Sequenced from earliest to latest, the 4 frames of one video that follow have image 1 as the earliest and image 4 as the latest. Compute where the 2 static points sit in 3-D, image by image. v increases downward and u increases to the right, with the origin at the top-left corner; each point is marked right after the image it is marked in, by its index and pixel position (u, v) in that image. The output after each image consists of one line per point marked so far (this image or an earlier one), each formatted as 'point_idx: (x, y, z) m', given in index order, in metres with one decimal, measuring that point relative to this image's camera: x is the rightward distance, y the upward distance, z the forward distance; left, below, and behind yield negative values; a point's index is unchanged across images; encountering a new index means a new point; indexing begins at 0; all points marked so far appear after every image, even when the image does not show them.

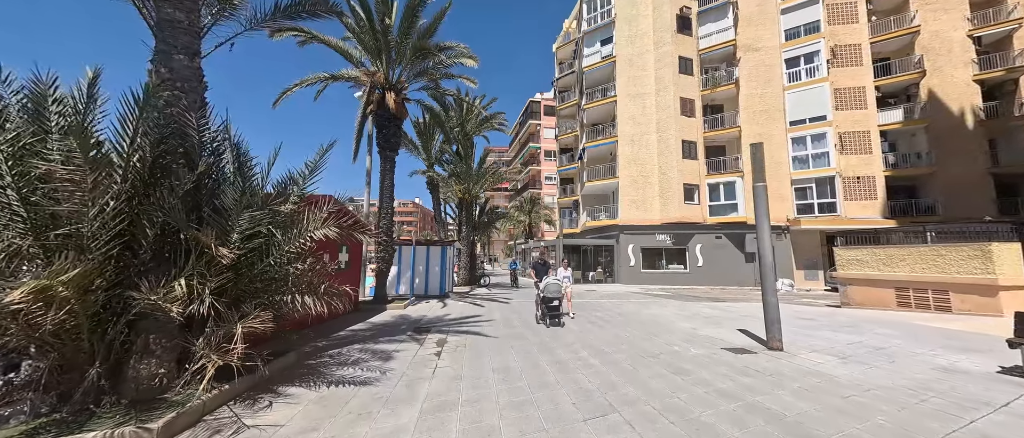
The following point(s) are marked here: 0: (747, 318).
0: (+6.6, -2.8, +8.9) m
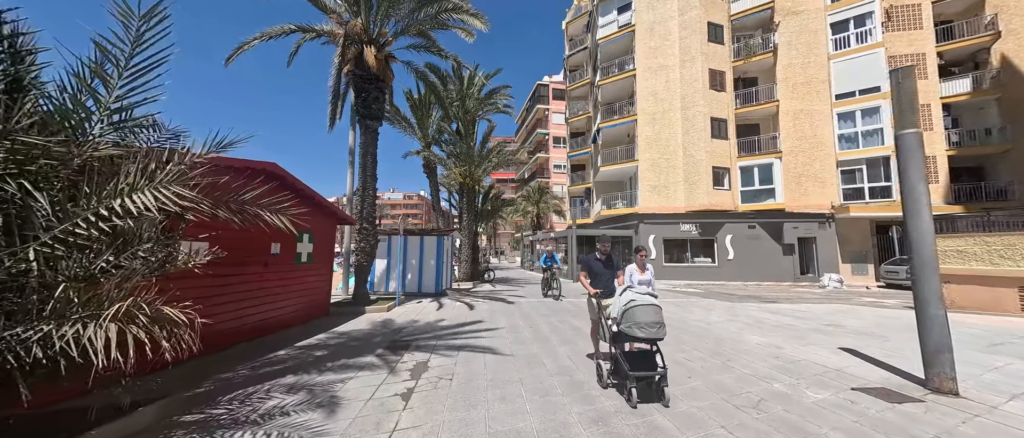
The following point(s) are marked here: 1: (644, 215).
0: (+6.8, -2.3, +6.7) m
1: (+8.1, +0.3, +19.8) m
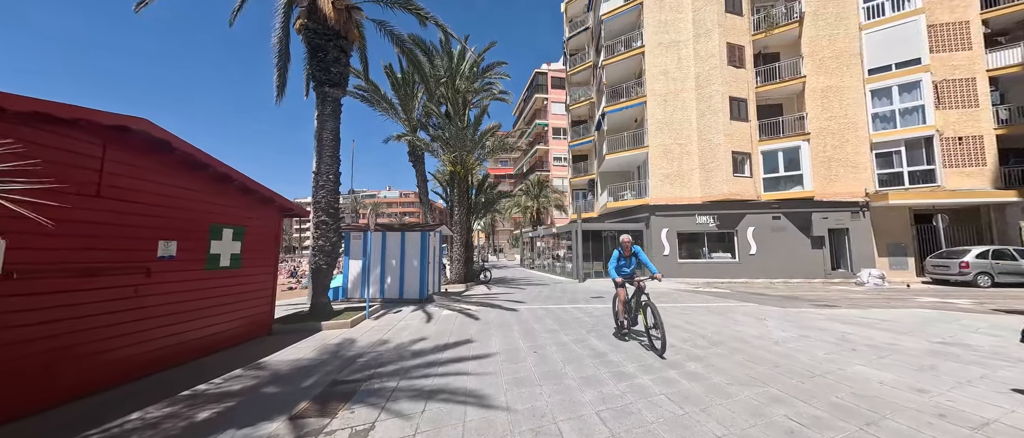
0: (+6.7, -2.0, +4.8) m
1: (+8.0, +0.7, +17.9) m
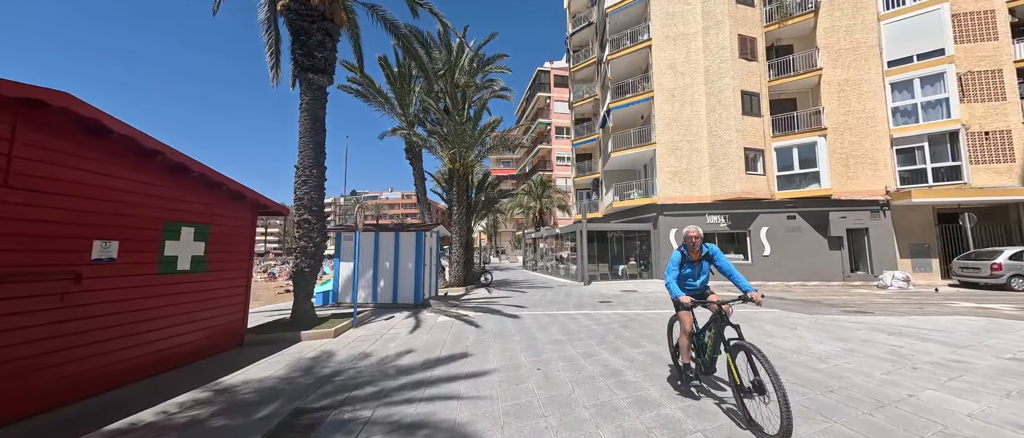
0: (+6.7, -1.9, +4.0) m
1: (+8.1, +0.7, +17.1) m
